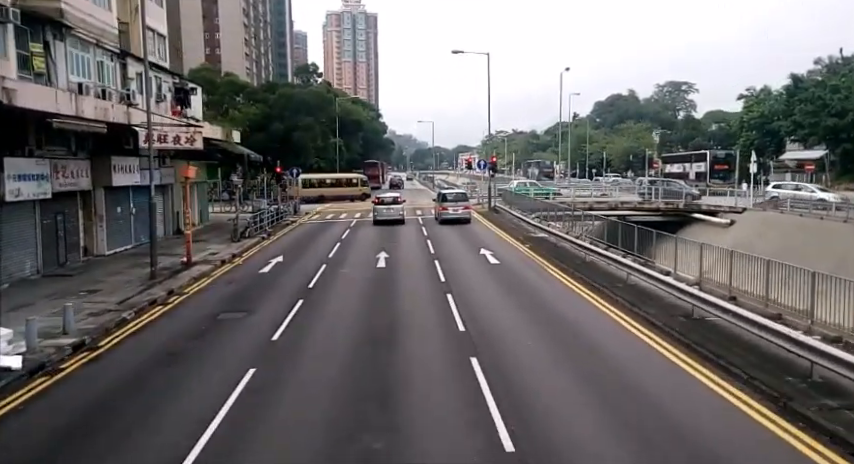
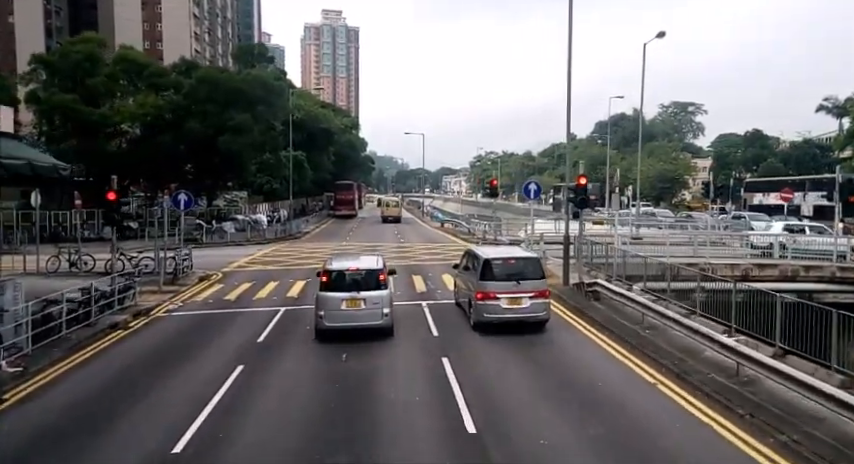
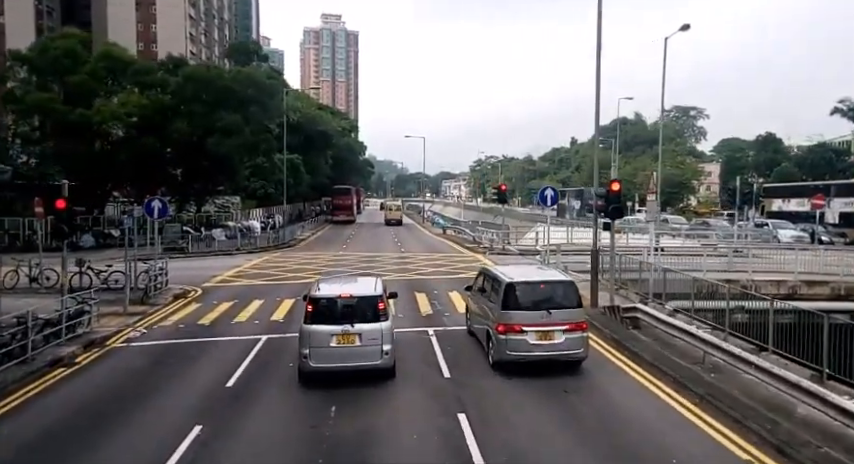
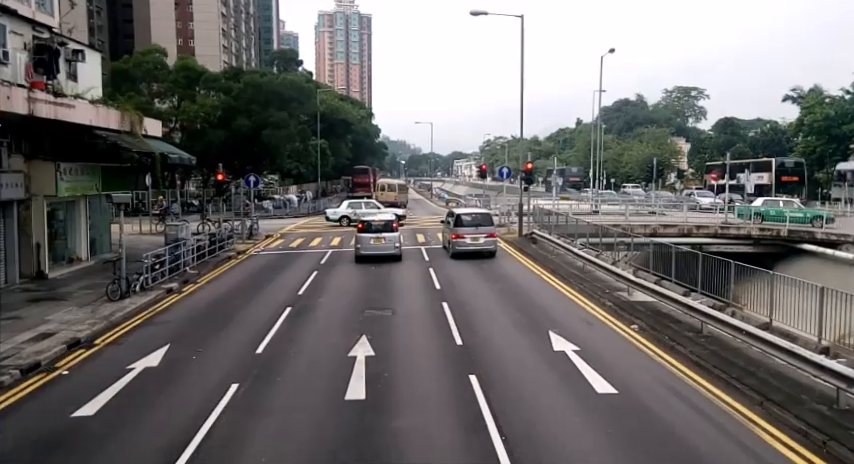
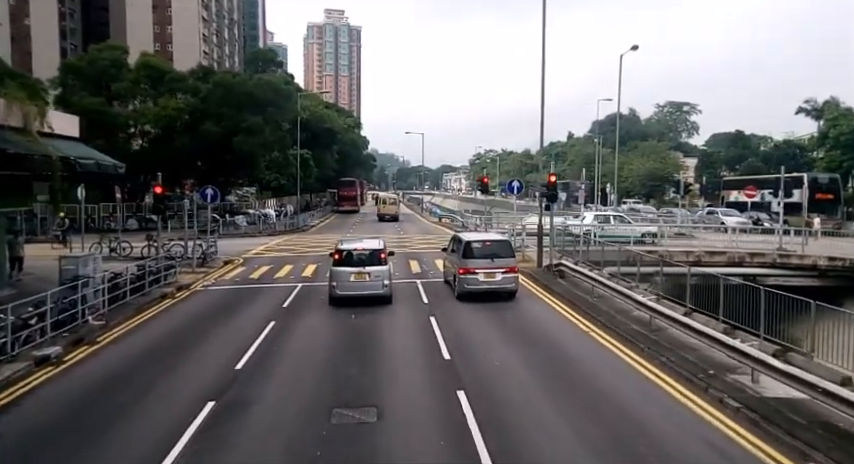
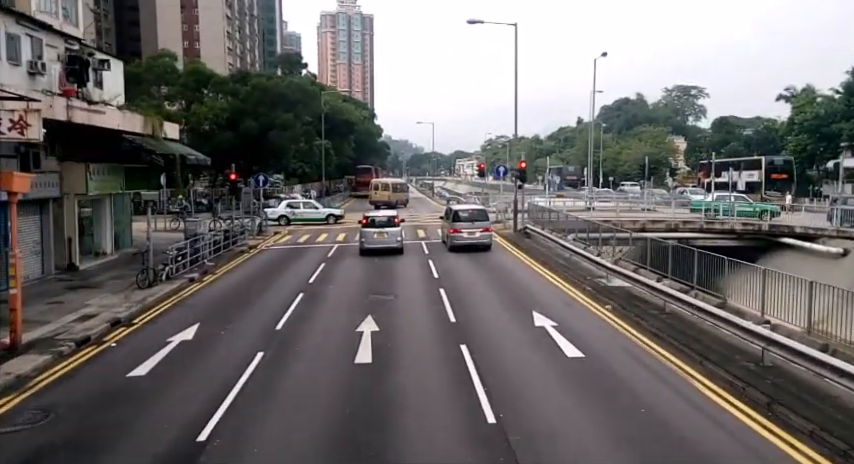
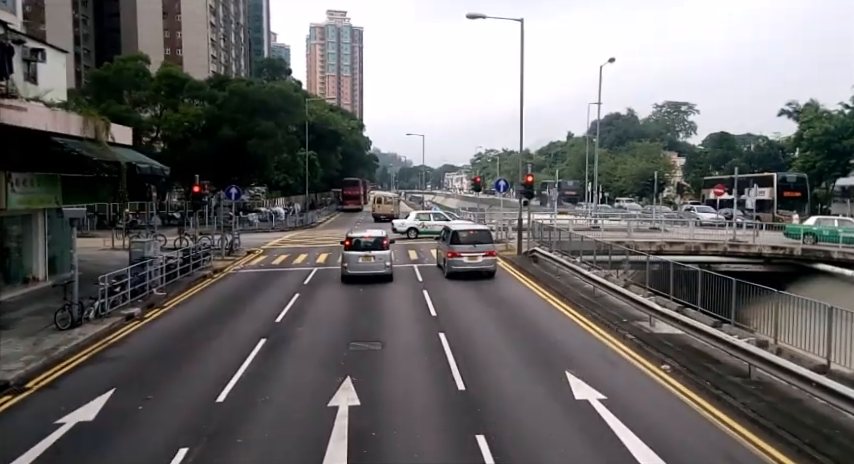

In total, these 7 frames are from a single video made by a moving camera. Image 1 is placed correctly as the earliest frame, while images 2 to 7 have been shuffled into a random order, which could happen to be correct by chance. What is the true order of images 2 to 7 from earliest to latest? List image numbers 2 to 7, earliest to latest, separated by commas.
6, 4, 7, 5, 2, 3
